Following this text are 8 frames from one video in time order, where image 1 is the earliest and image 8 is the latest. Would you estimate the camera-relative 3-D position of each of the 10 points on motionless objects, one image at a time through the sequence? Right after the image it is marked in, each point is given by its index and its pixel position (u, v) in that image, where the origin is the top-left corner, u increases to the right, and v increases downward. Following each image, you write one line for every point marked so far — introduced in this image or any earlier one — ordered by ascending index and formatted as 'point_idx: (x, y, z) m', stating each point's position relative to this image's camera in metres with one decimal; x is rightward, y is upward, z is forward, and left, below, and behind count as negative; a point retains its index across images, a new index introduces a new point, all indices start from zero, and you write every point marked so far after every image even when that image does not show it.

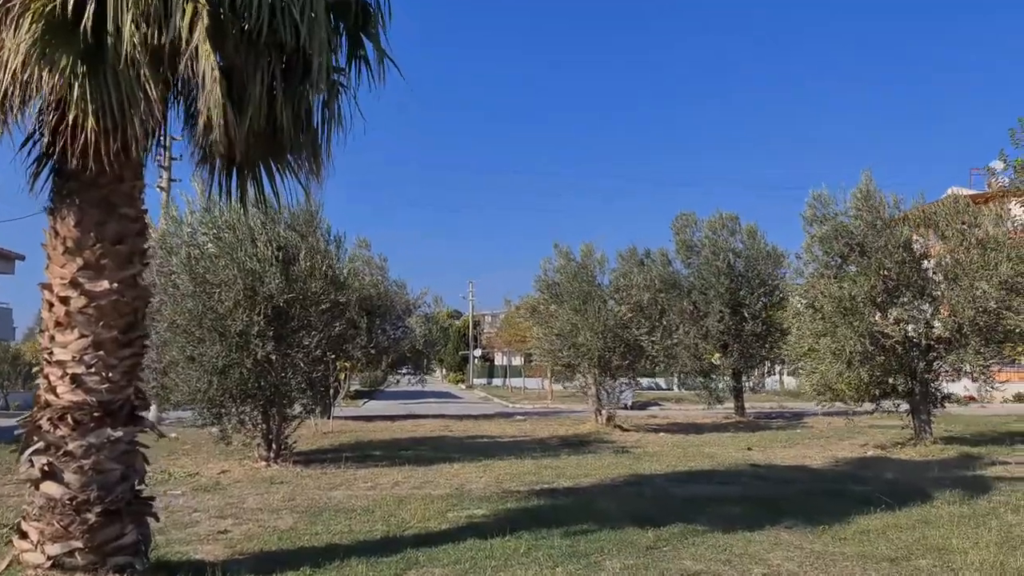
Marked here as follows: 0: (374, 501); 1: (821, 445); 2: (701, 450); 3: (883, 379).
0: (-1.8, -2.7, +10.1) m
1: (+6.4, -3.3, +16.2) m
2: (+3.7, -3.2, +15.4) m
3: (+6.7, -1.7, +14.2) m
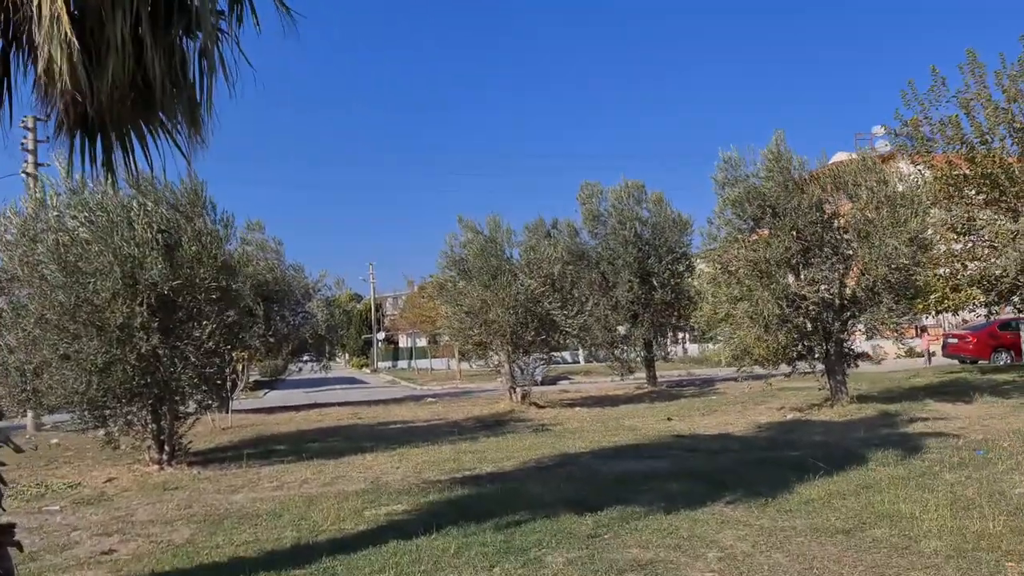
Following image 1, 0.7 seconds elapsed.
0: (-2.7, -2.5, +9.1) m
1: (+4.7, -2.5, +16.2) m
2: (+2.1, -2.6, +15.1) m
3: (+5.1, -1.0, +14.2) m
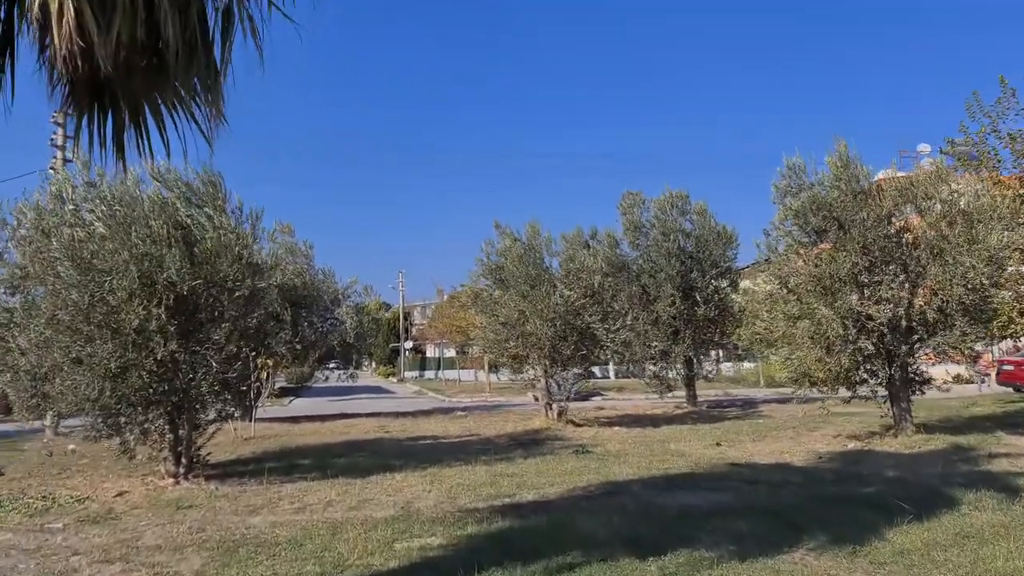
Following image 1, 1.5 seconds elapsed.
0: (-2.2, -2.5, +8.3) m
1: (+5.4, -2.9, +15.2) m
2: (+2.8, -2.8, +14.1) m
3: (+5.8, -1.3, +13.1) m
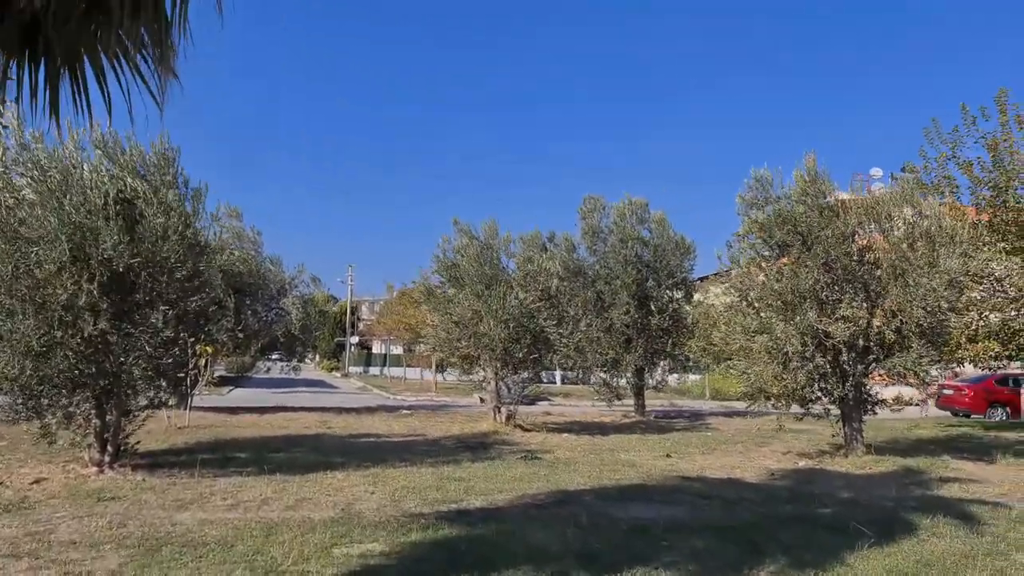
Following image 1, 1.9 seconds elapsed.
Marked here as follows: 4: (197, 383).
0: (-2.7, -2.4, +7.7) m
1: (+4.4, -3.1, +15.0) m
2: (+1.9, -3.0, +13.8) m
3: (+5.0, -1.6, +13.0) m
4: (-7.8, -2.3, +19.6) m
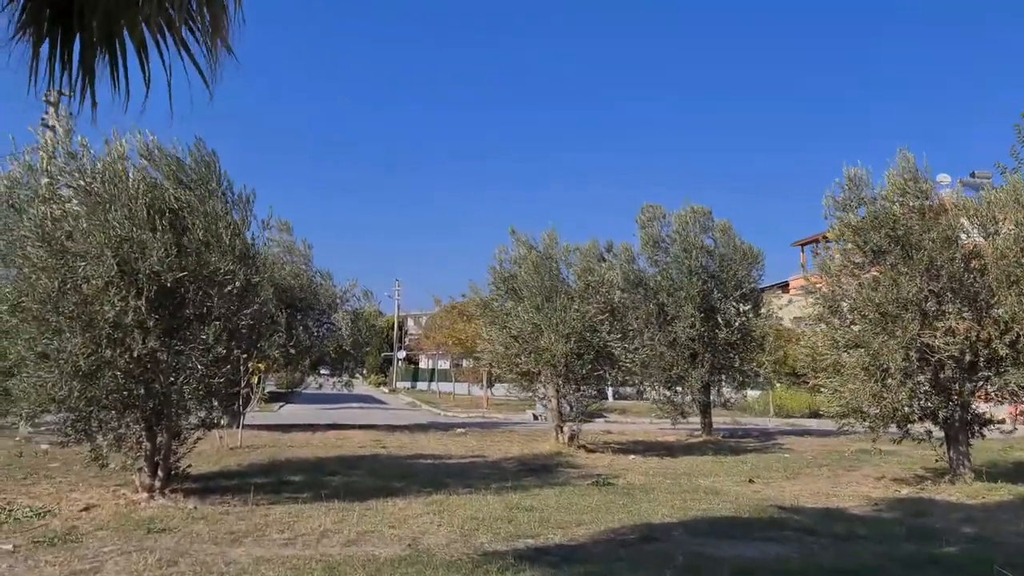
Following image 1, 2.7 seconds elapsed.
0: (-1.9, -2.5, +6.9) m
1: (+5.5, -3.3, +13.8) m
2: (+3.0, -3.1, +12.7) m
3: (+6.1, -1.7, +11.8) m
4: (-6.3, -2.7, +19.0) m
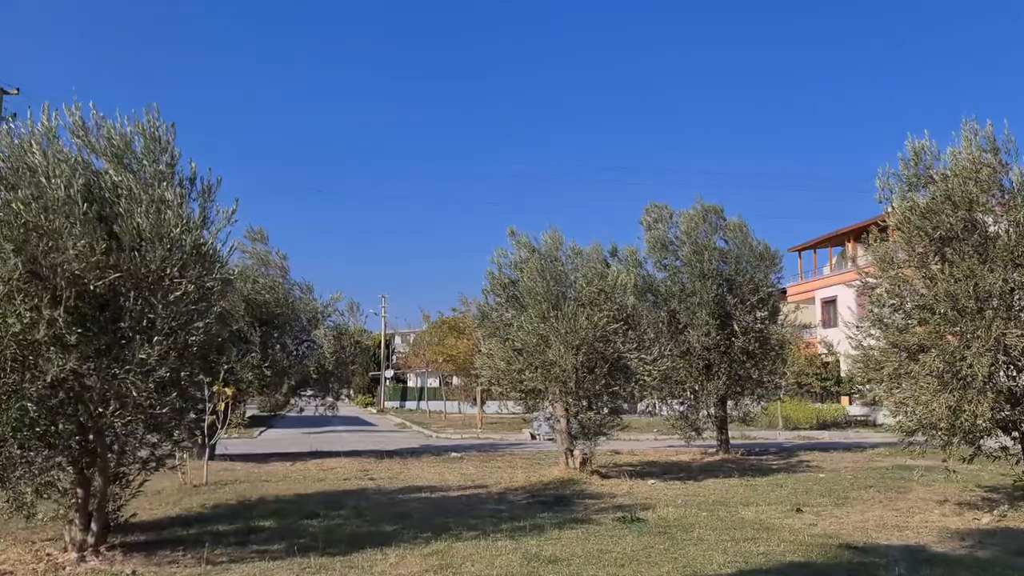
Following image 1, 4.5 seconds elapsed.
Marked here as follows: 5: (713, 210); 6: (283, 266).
0: (-1.7, -2.4, +5.0) m
1: (+5.7, -3.3, +12.0) m
2: (+3.1, -3.1, +10.9) m
3: (+6.2, -1.6, +10.1) m
4: (-6.3, -3.0, +17.0) m
5: (+5.1, +2.0, +19.8) m
6: (-5.7, +0.5, +19.7) m
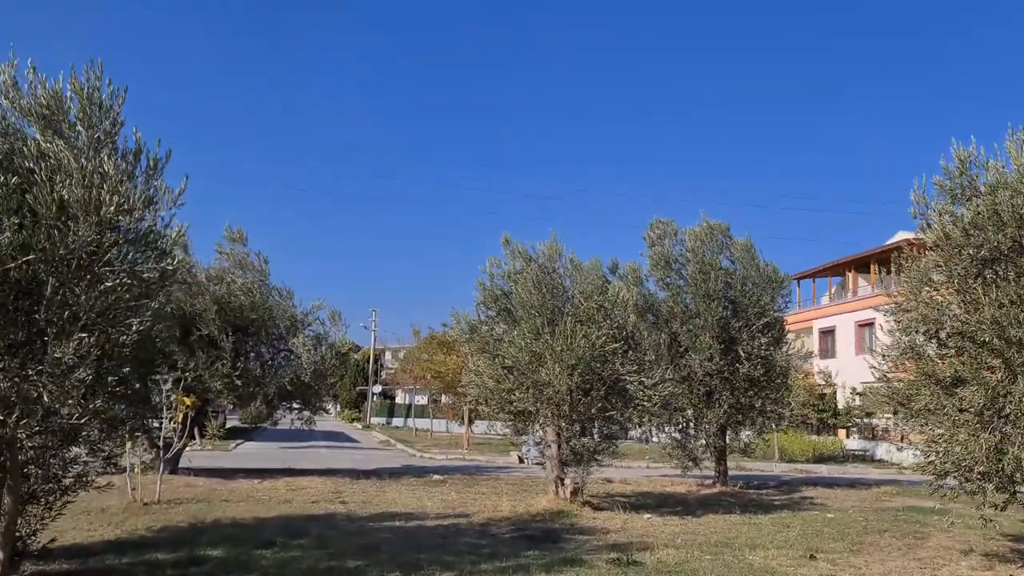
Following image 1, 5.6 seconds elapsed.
0: (-1.8, -2.4, +3.8) m
1: (+5.4, -3.6, +10.9) m
2: (+2.9, -3.4, +9.7) m
3: (+6.1, -2.0, +9.0) m
4: (-6.6, -3.1, +15.8) m
5: (+5.0, +1.4, +18.8) m
6: (-5.9, +0.4, +18.5) m
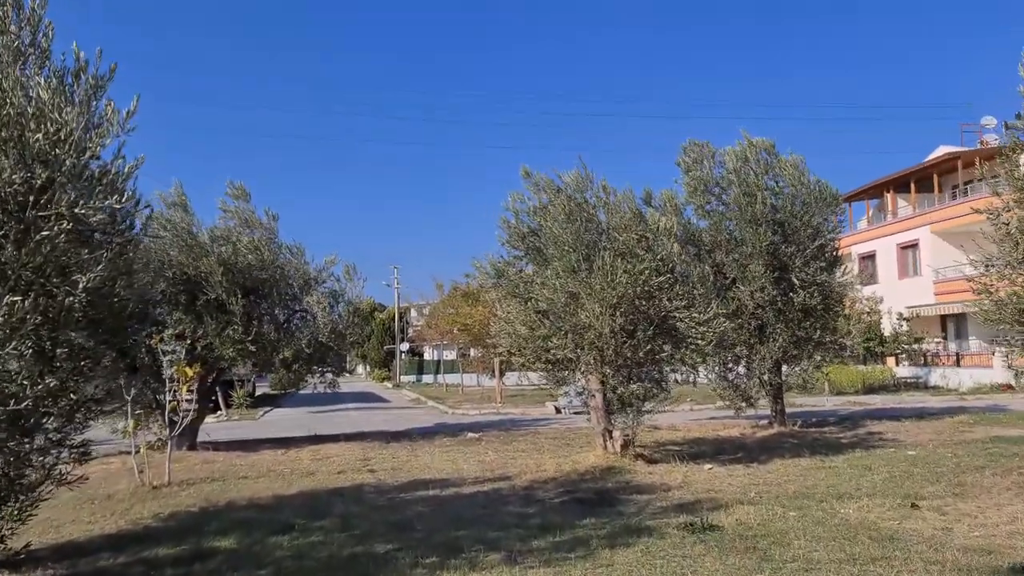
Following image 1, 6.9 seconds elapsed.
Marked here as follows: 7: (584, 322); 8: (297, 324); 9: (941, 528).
0: (-1.5, -2.1, +2.5) m
1: (+6.0, -2.4, +9.4) m
2: (+3.5, -2.4, +8.3) m
3: (+6.5, -0.9, +7.4) m
4: (-5.9, -2.3, +14.7) m
5: (+5.4, +3.1, +17.1) m
6: (-5.3, +1.3, +17.1) m
7: (+1.1, -0.5, +12.0) m
8: (-4.8, -0.8, +17.6) m
9: (+4.2, -2.4, +7.9) m
